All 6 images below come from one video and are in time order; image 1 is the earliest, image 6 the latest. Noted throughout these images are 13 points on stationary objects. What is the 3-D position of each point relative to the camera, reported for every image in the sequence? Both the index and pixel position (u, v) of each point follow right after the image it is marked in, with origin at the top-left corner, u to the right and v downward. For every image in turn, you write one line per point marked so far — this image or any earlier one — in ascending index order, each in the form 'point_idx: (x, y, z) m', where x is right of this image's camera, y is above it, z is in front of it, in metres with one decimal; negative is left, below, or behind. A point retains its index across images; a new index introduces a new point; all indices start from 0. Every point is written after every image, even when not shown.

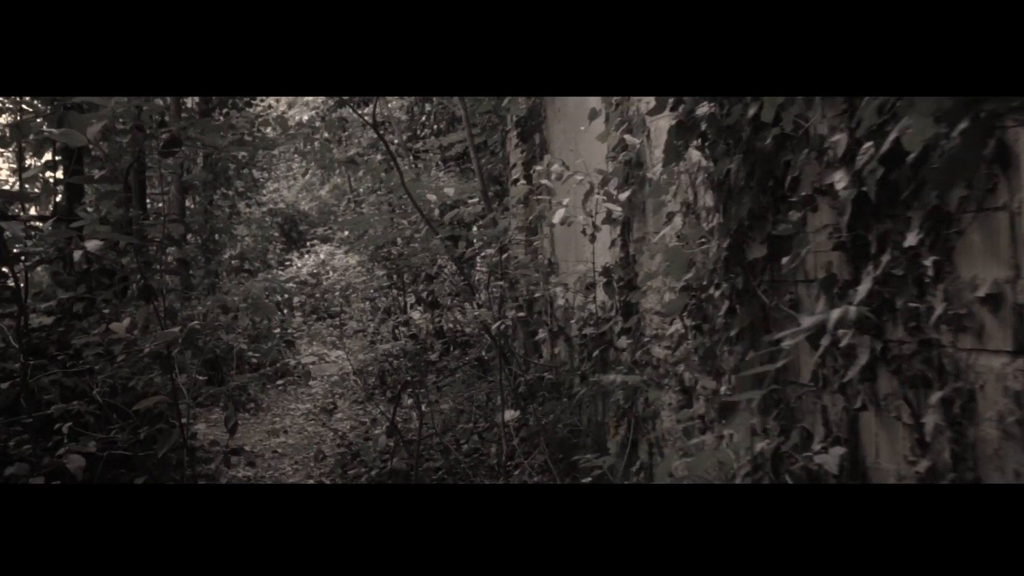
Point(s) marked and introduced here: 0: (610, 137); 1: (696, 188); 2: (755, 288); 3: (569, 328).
0: (+0.3, +0.5, +3.7) m
1: (+0.6, +0.3, +3.1) m
2: (+0.6, 0.0, +2.6) m
3: (+0.3, -0.2, +4.8) m
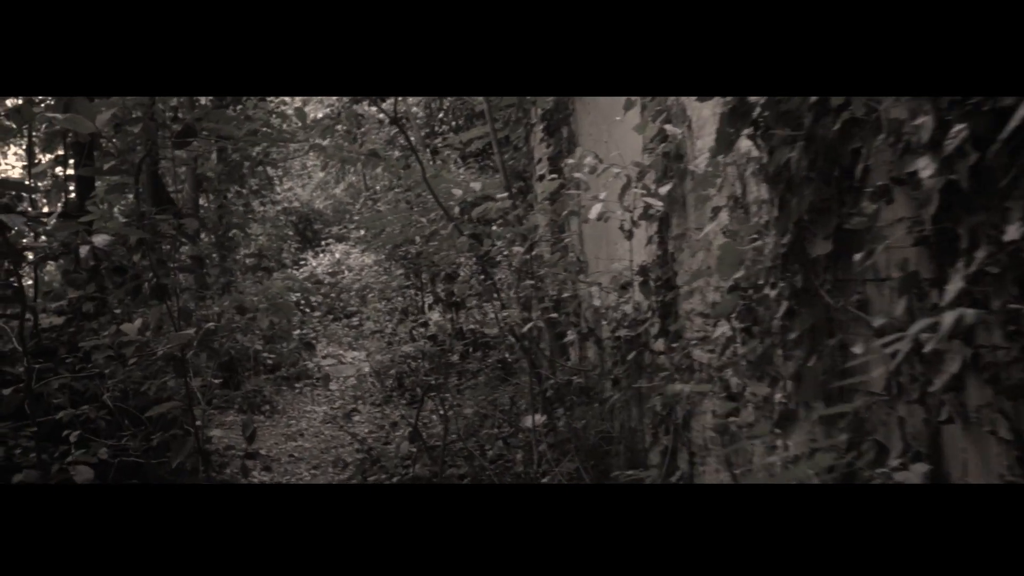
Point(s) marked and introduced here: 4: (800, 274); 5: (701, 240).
0: (+0.5, +0.5, +3.5) m
1: (+0.7, +0.3, +2.9) m
2: (+0.7, 0.0, +2.4) m
3: (+0.4, -0.2, +4.6) m
4: (+0.7, 0.0, +2.4) m
5: (+0.6, +0.2, +3.3) m
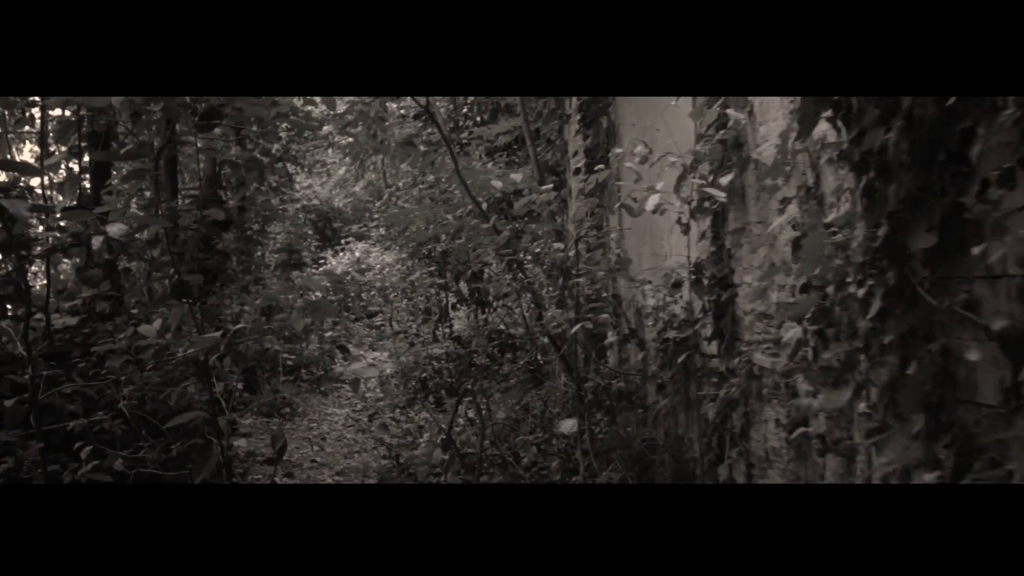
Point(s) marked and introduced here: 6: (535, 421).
0: (+0.6, +0.5, +3.2) m
1: (+0.8, +0.3, +2.6) m
2: (+0.8, 0.0, +2.1) m
3: (+0.6, -0.2, +4.4) m
4: (+0.8, 0.0, +2.1) m
5: (+0.7, +0.2, +3.0) m
6: (+0.1, -0.7, +5.3) m
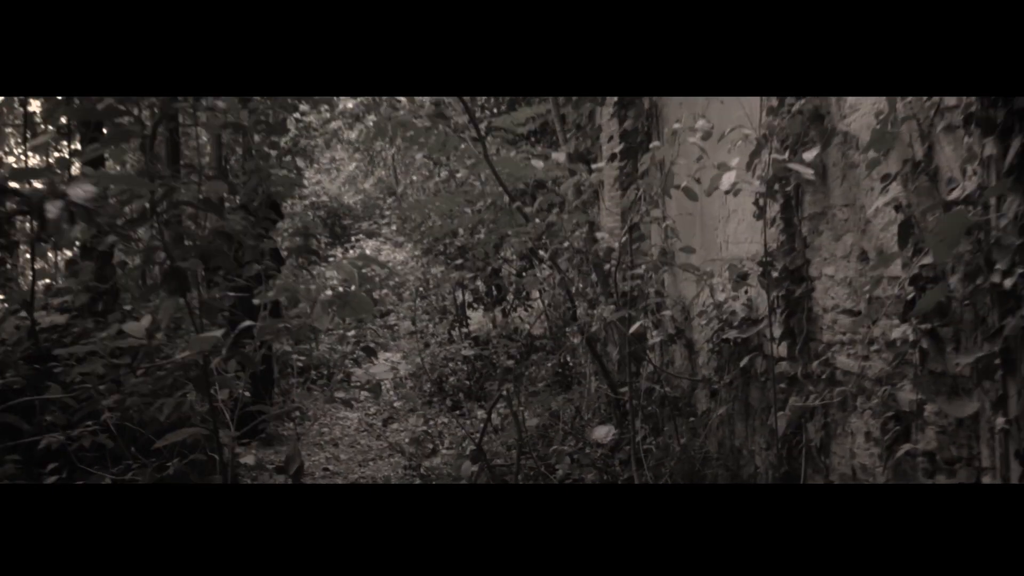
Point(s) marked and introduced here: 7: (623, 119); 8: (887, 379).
0: (+0.7, +0.6, +2.8) m
1: (+0.9, +0.3, +2.2) m
2: (+0.9, 0.0, +1.7) m
3: (+0.7, -0.2, +4.0) m
4: (+0.9, +0.1, +1.7) m
5: (+0.9, +0.2, +2.6) m
6: (+0.3, -0.7, +4.9) m
7: (+0.5, +0.8, +4.7) m
8: (+0.9, -0.2, +2.5) m
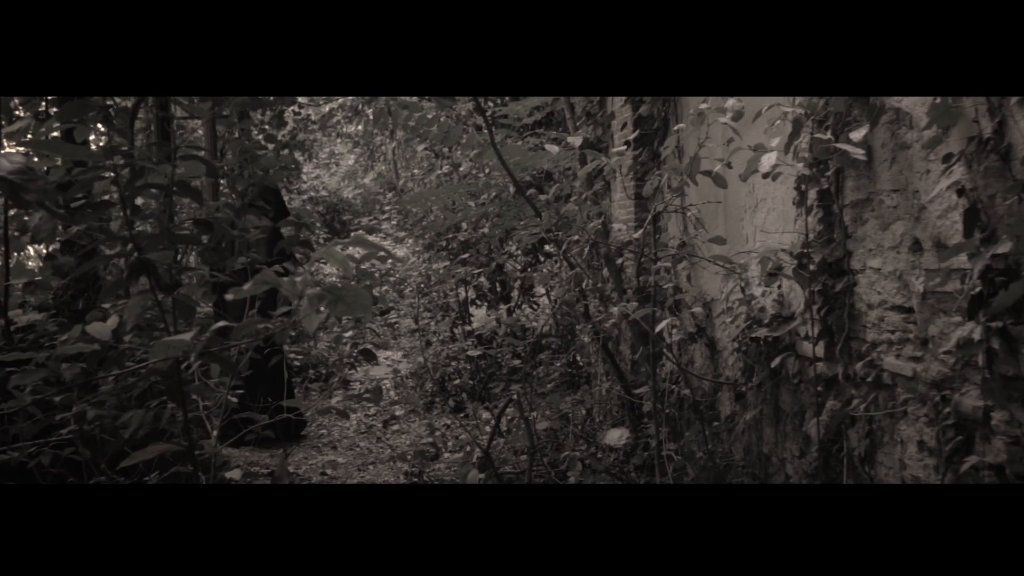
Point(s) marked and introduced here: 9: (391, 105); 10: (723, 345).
0: (+0.8, +0.6, +2.5) m
1: (+0.9, +0.3, +2.0) m
2: (+1.0, 0.0, +1.4) m
3: (+0.7, -0.1, +3.7) m
4: (+0.9, +0.1, +1.5) m
5: (+0.9, +0.2, +2.3) m
6: (+0.3, -0.6, +4.7) m
7: (+0.5, +0.8, +4.5) m
8: (+0.9, -0.2, +2.2) m
9: (-0.7, +1.0, +5.7) m
10: (+0.7, -0.2, +3.7) m
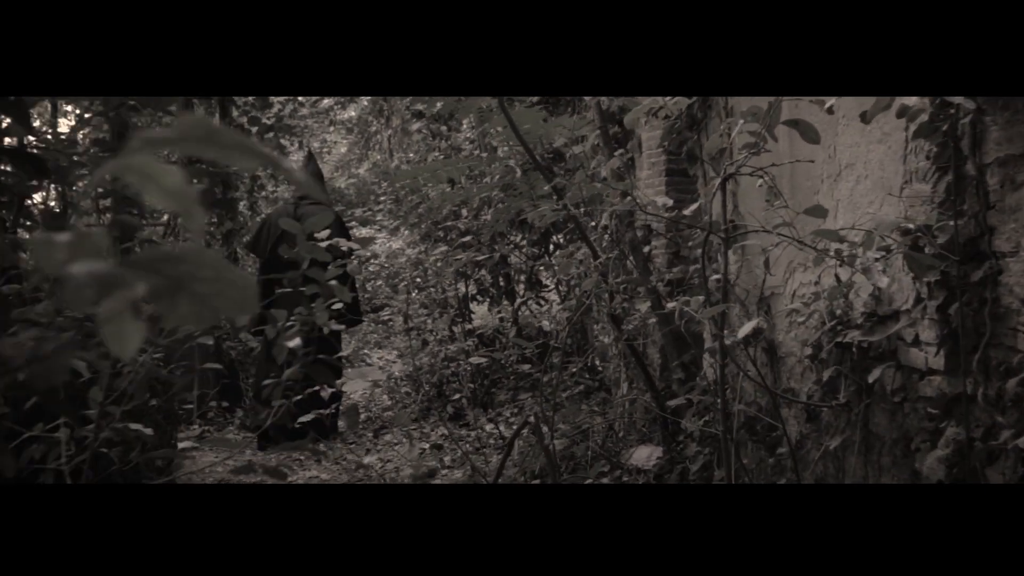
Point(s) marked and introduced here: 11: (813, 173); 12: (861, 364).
0: (+0.8, +0.6, +1.8) m
1: (+1.0, +0.4, +1.3) m
2: (+1.0, +0.1, +0.7) m
3: (+0.8, -0.1, +3.0) m
4: (+1.0, +0.1, +0.8) m
5: (+0.9, +0.2, +1.6) m
6: (+0.3, -0.6, +4.0) m
7: (+0.6, +0.8, +3.8) m
8: (+1.0, -0.2, +1.5) m
9: (-0.6, +1.0, +4.9) m
10: (+0.8, -0.2, +3.0) m
11: (+0.8, +0.3, +2.7) m
12: (+0.8, -0.2, +2.4) m
